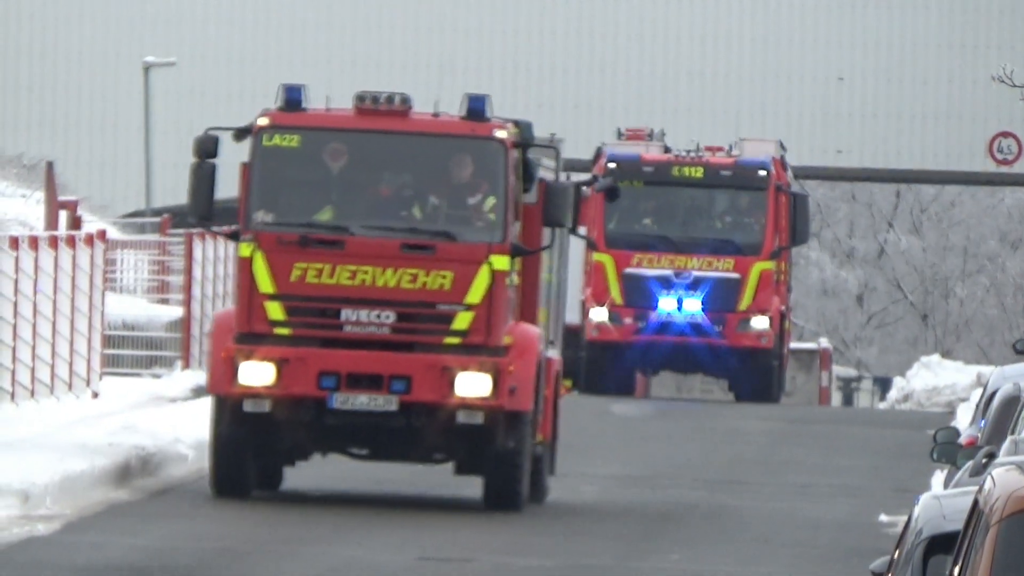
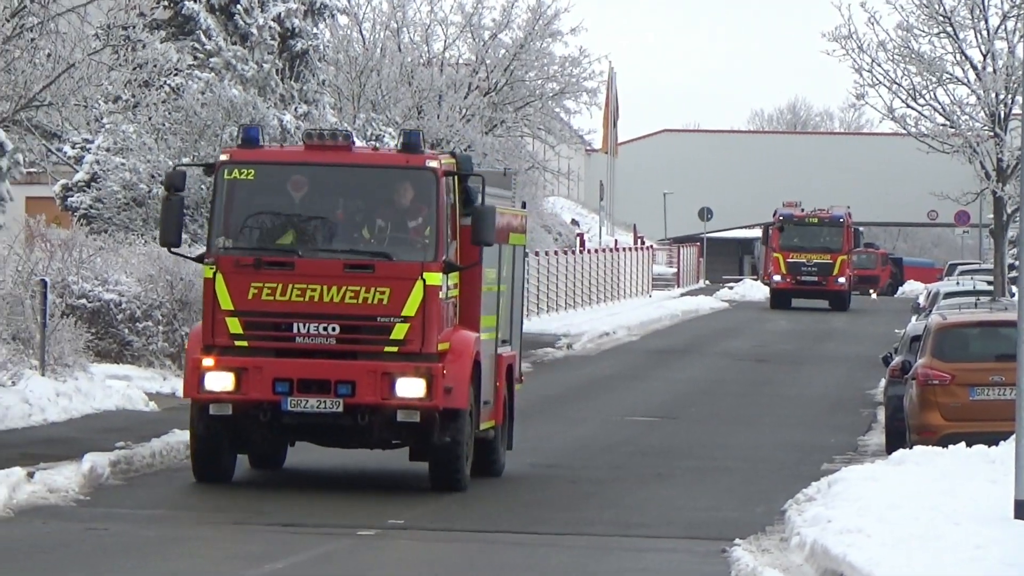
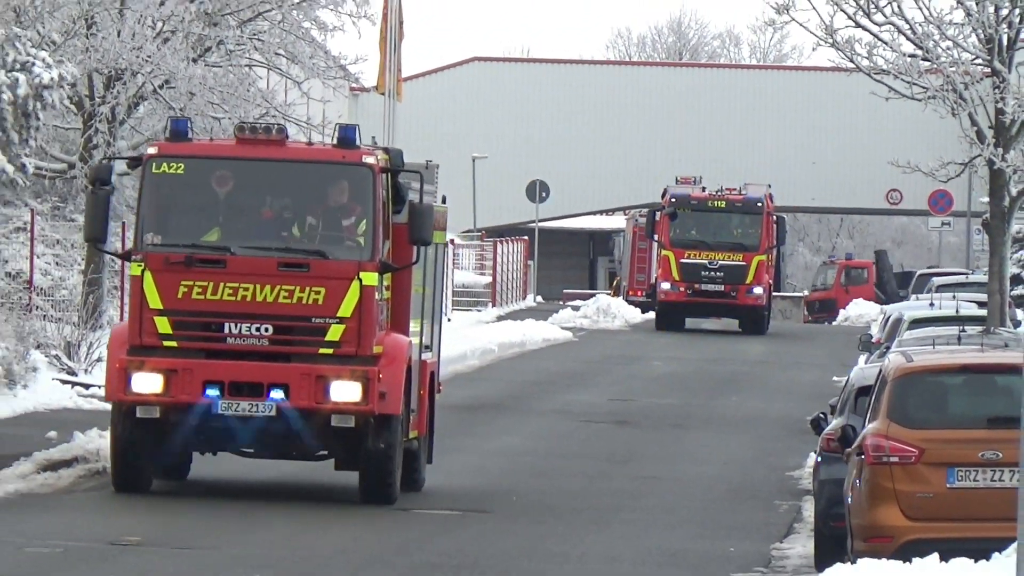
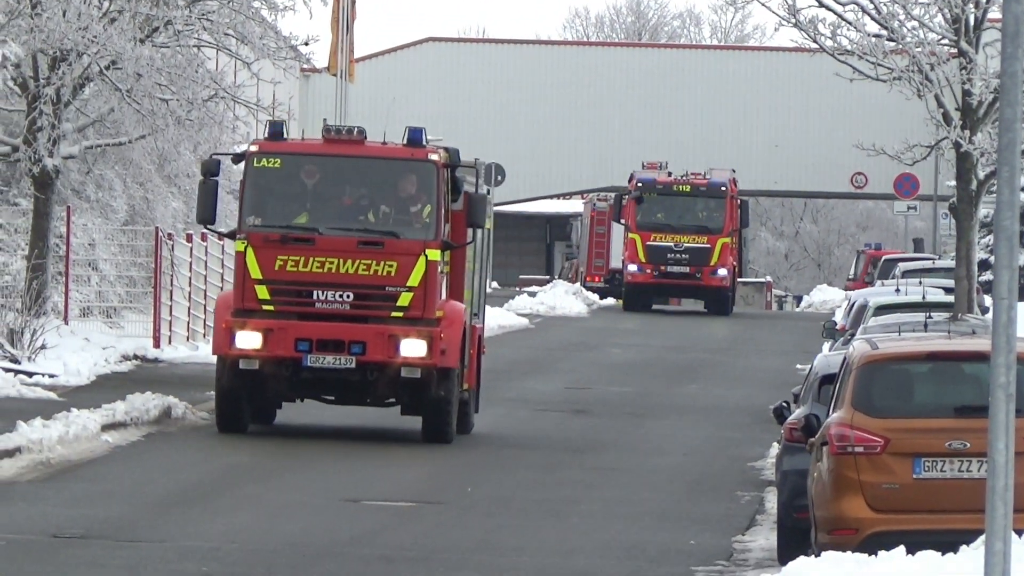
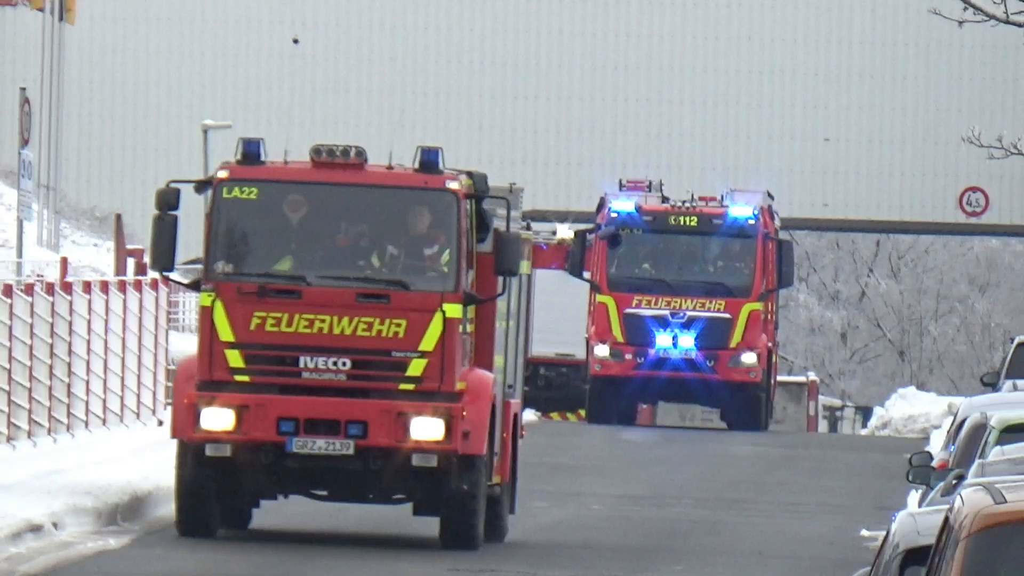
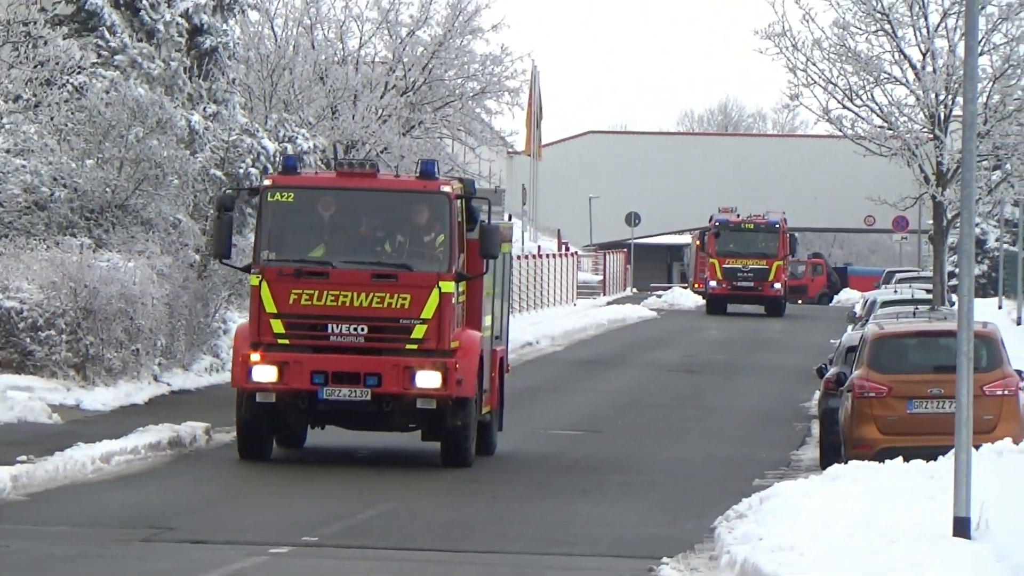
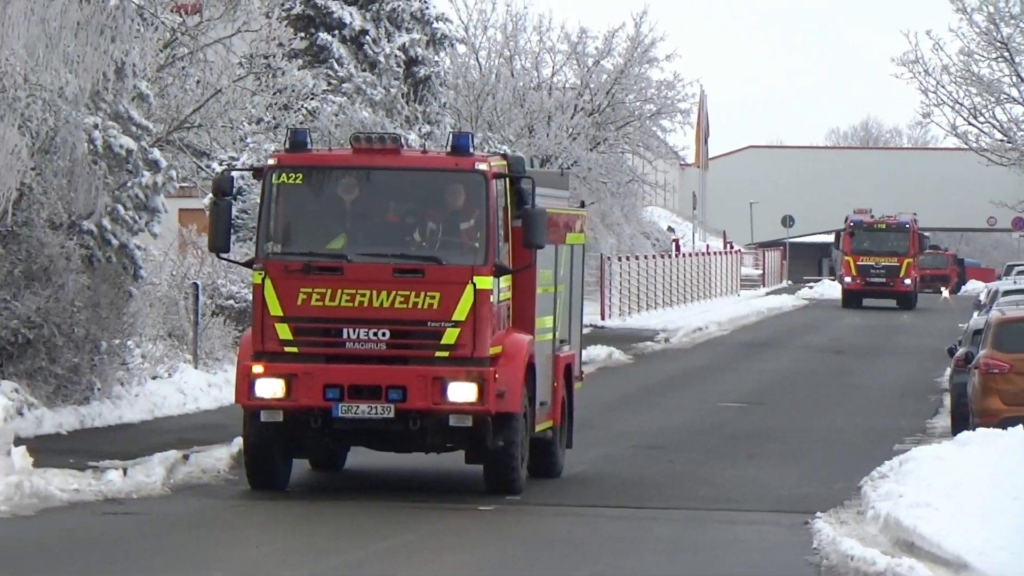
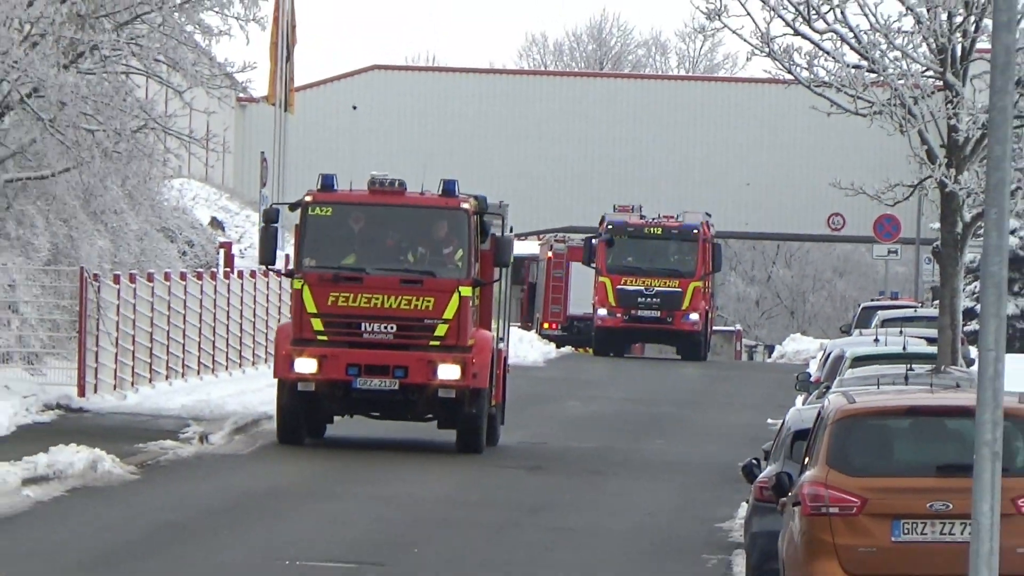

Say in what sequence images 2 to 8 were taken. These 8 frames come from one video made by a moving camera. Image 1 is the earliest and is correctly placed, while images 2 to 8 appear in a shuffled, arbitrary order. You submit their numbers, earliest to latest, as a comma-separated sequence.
5, 8, 4, 3, 6, 2, 7
